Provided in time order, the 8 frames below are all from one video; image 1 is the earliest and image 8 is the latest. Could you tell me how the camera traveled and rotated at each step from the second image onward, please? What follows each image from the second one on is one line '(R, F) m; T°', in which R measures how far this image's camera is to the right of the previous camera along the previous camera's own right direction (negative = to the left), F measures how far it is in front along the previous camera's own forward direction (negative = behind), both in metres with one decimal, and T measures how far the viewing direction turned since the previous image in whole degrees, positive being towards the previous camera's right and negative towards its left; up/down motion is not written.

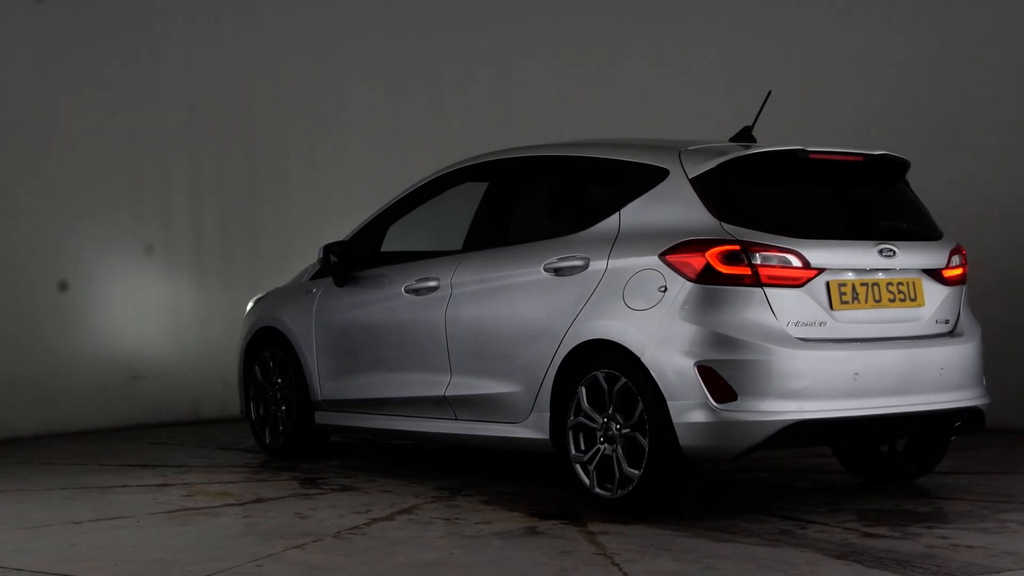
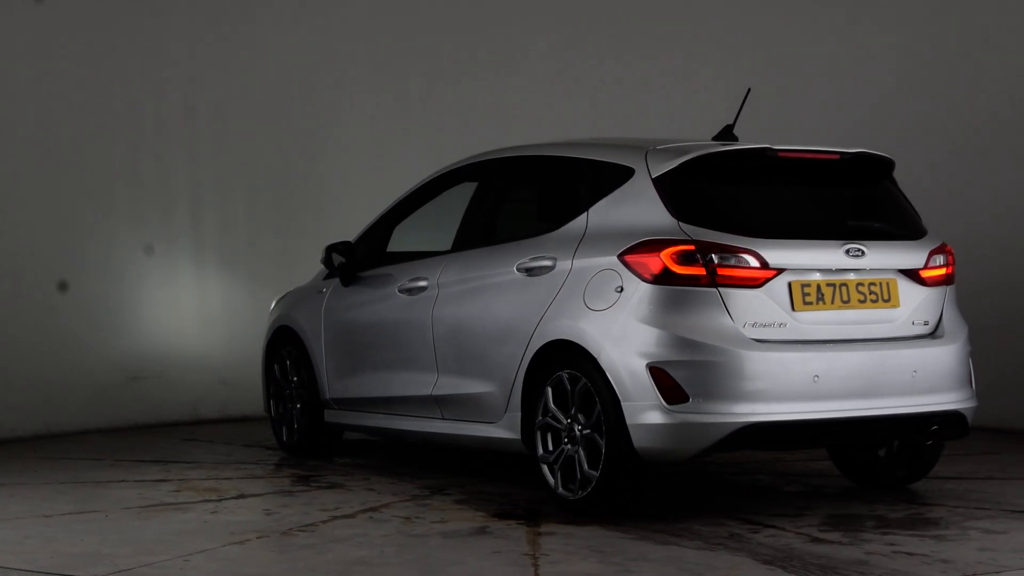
(+0.5, 0.0) m; -5°
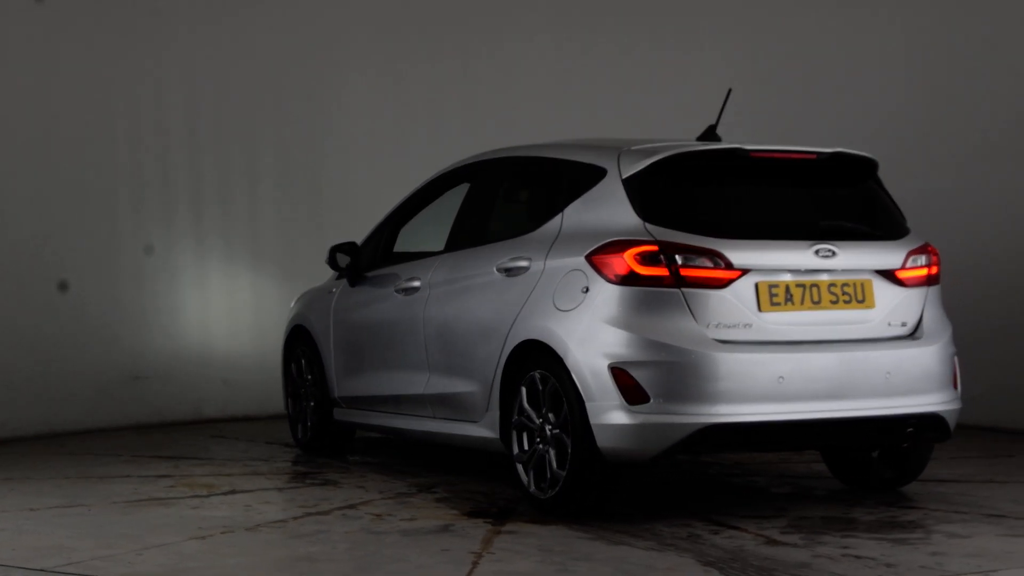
(+0.4, 0.0) m; -4°
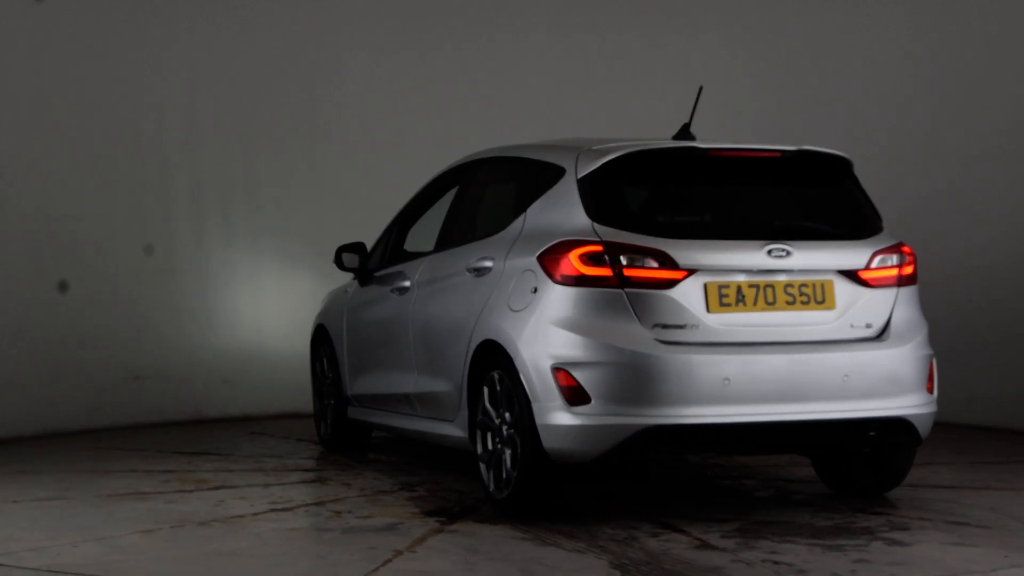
(+0.6, 0.0) m; -5°
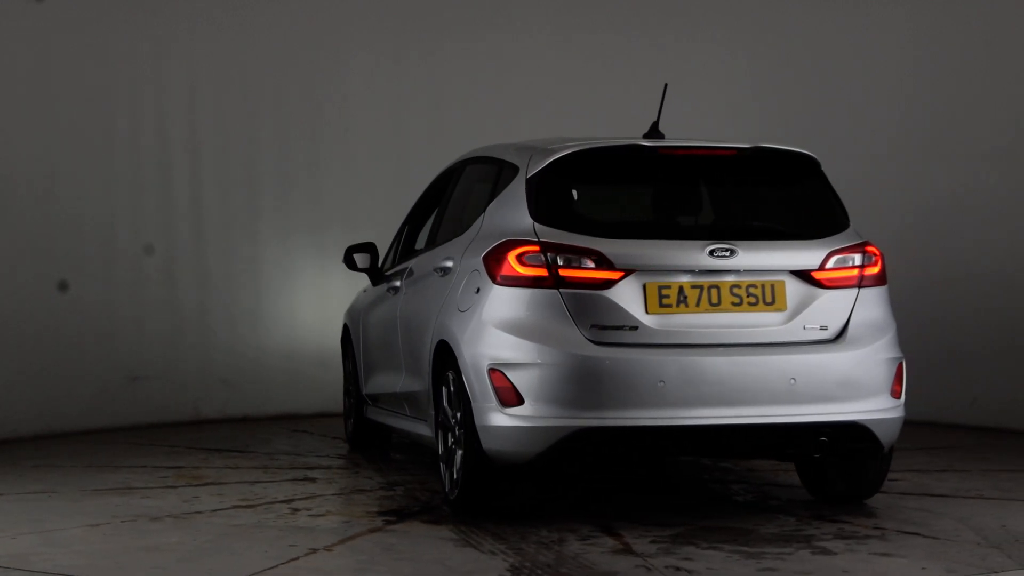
(+0.7, 0.0) m; -6°
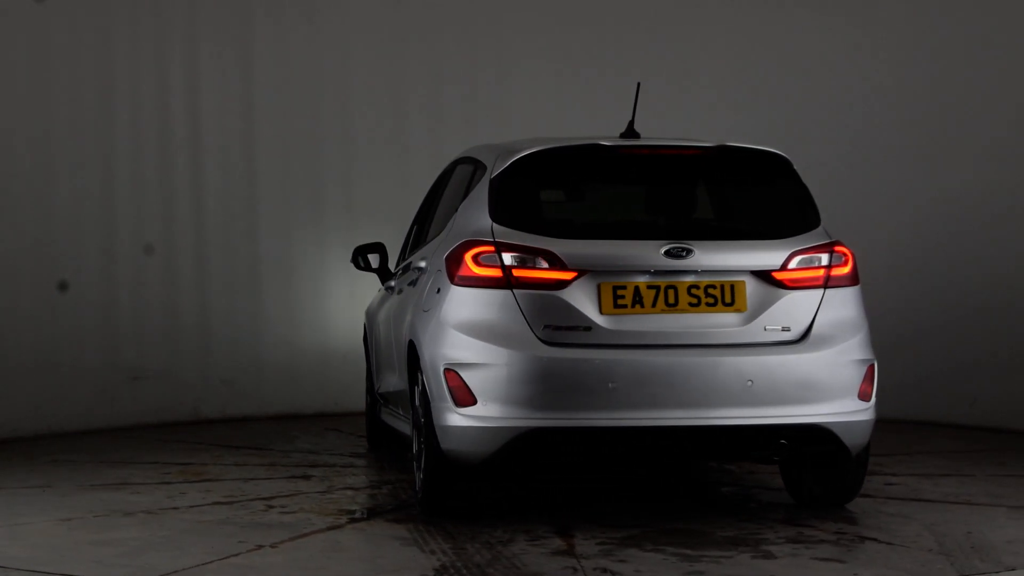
(+0.5, 0.0) m; -4°
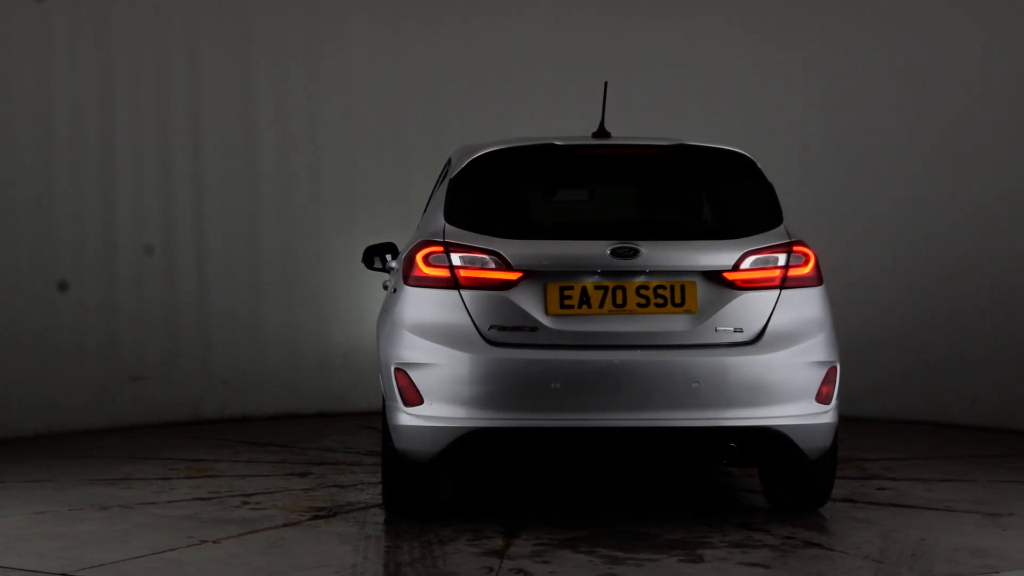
(+0.5, 0.0) m; -5°
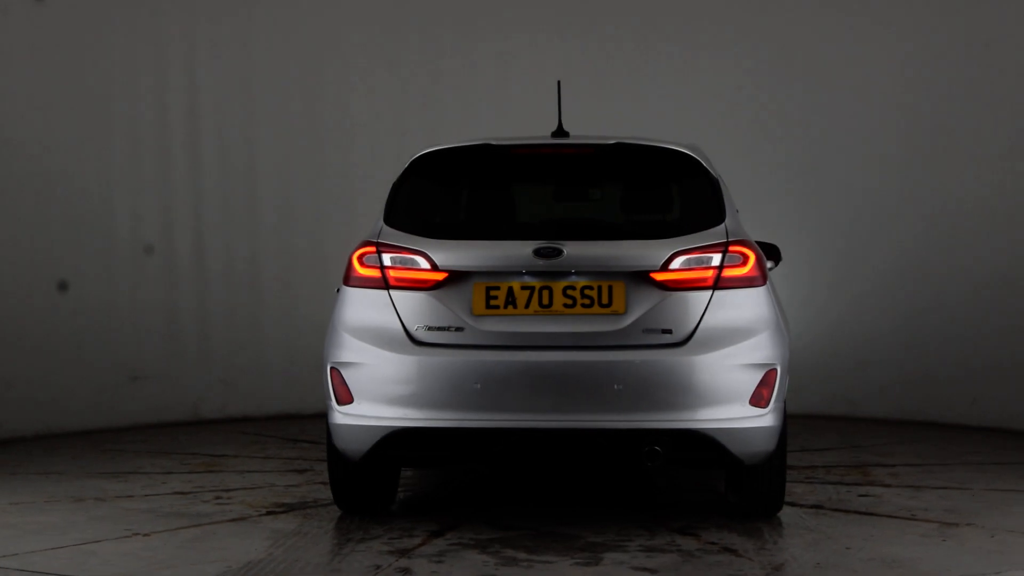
(+0.7, 0.0) m; -7°
